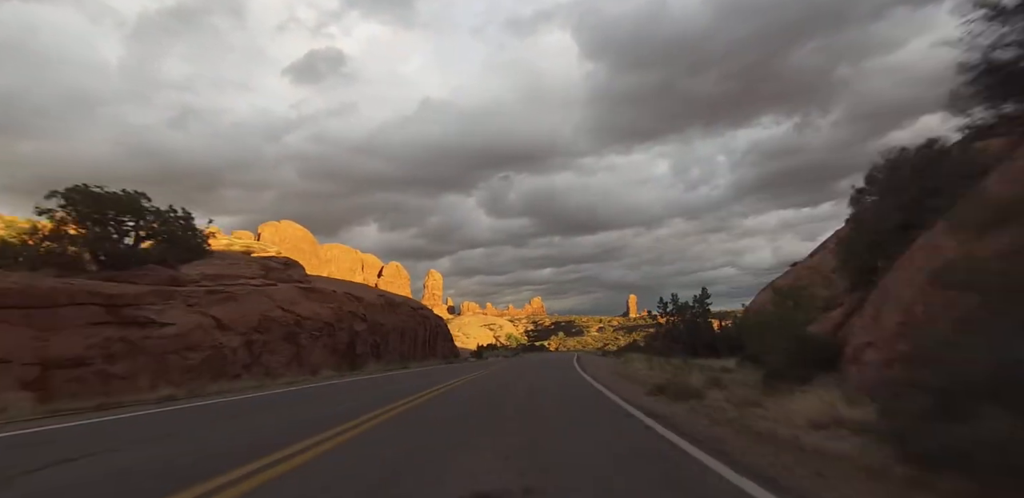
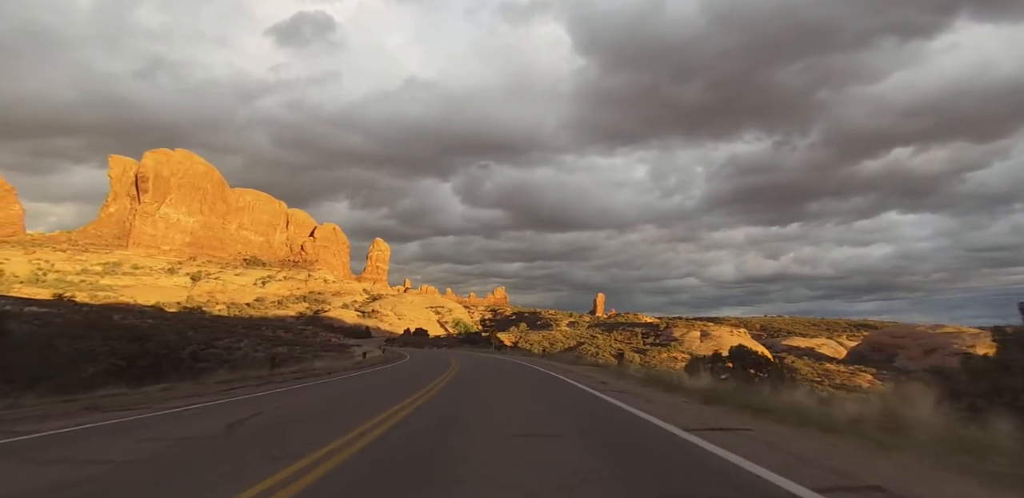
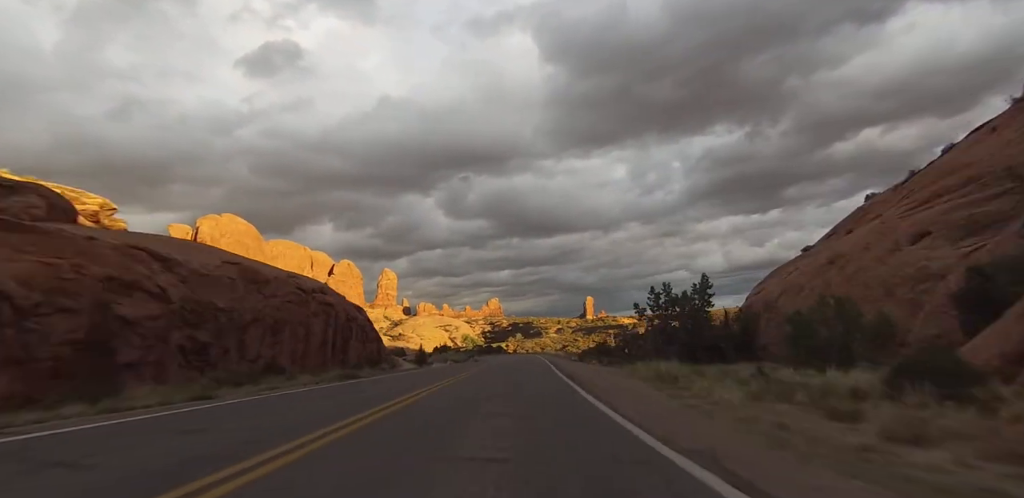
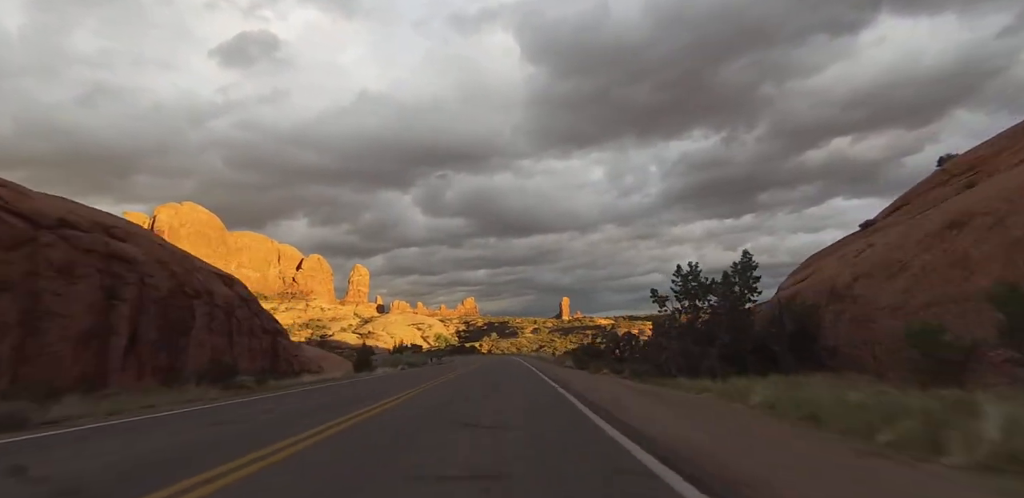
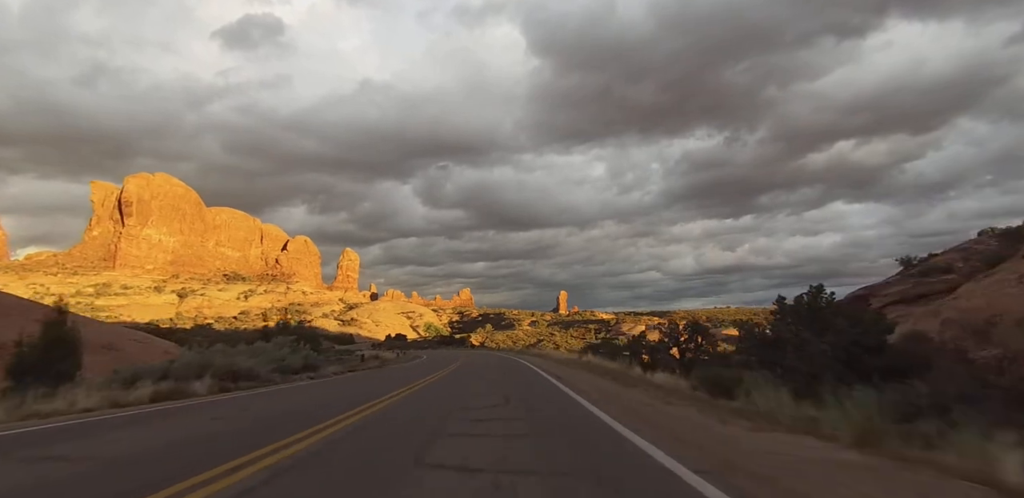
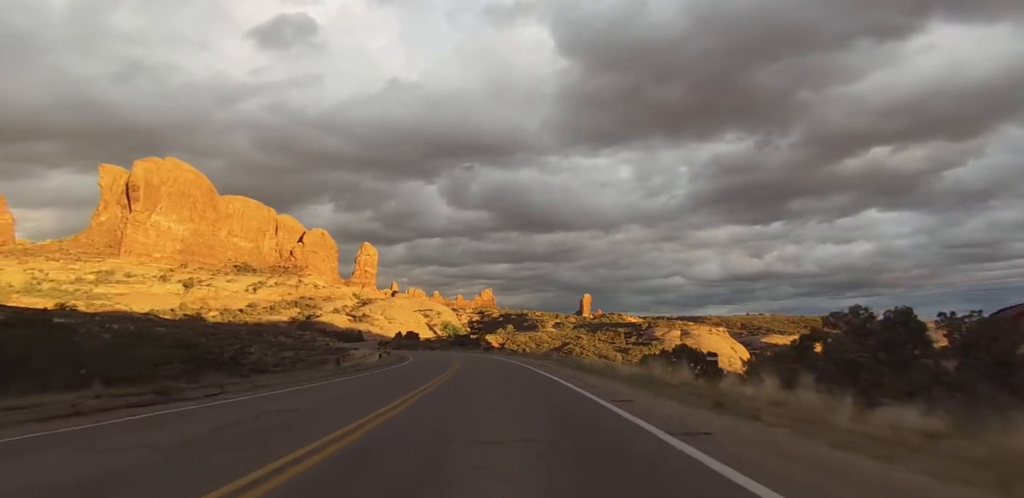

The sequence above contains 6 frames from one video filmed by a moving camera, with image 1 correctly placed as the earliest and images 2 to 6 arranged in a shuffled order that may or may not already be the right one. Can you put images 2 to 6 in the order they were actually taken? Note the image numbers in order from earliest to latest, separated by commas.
3, 4, 5, 6, 2
